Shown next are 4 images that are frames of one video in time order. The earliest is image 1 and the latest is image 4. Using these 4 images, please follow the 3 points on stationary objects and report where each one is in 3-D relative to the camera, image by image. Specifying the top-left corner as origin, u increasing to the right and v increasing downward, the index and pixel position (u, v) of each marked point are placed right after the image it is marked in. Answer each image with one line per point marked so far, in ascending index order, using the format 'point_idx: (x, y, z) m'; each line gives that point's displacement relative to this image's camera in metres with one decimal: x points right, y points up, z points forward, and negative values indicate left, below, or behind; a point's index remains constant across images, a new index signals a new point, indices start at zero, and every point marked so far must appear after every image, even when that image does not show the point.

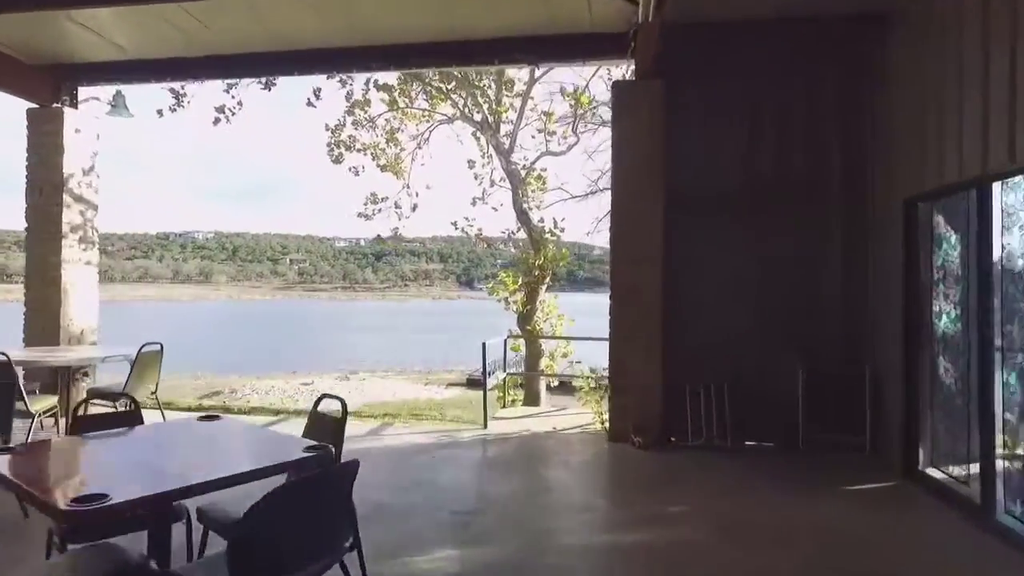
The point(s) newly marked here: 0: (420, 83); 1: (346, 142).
0: (-1.3, +3.0, +9.8) m
1: (-2.5, +2.2, +10.1) m
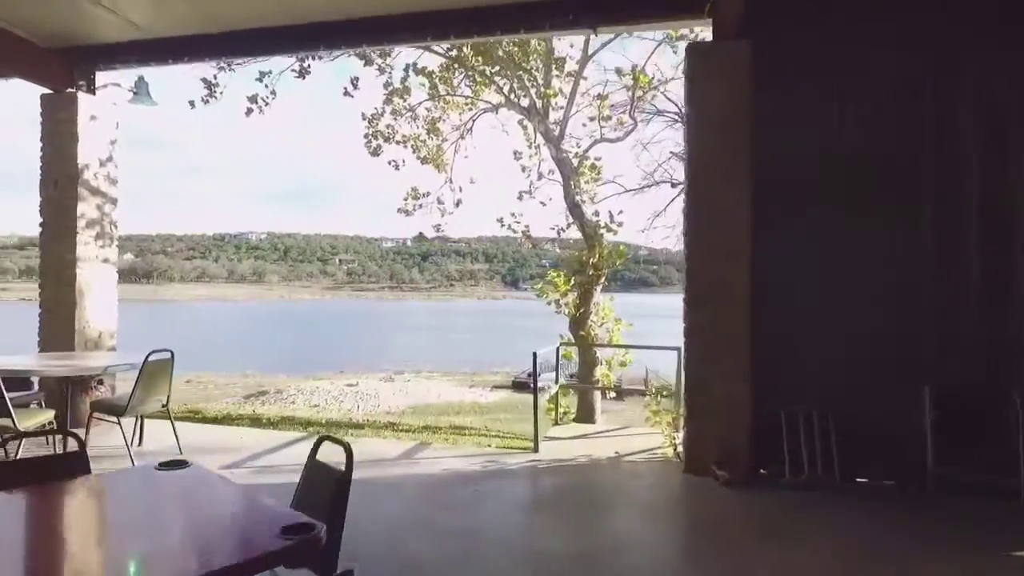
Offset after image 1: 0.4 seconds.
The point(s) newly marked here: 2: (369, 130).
0: (-0.7, +3.0, +9.3) m
1: (-1.8, +2.2, +9.7) m
2: (-2.1, +2.4, +10.0) m
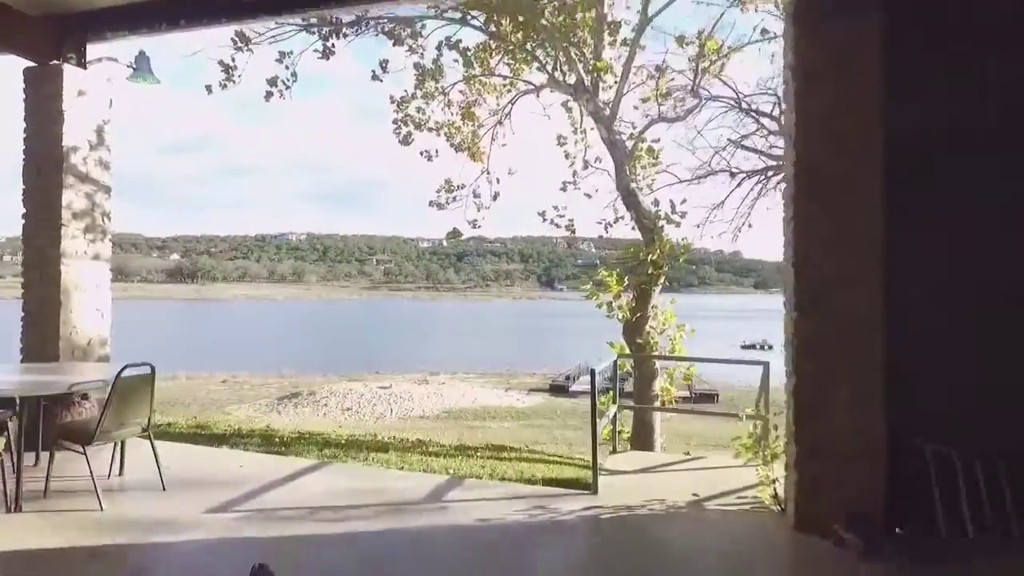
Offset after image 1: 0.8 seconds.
0: (-0.1, +3.0, +8.6) m
1: (-1.3, +2.2, +9.1) m
2: (-1.6, +2.3, +9.4) m
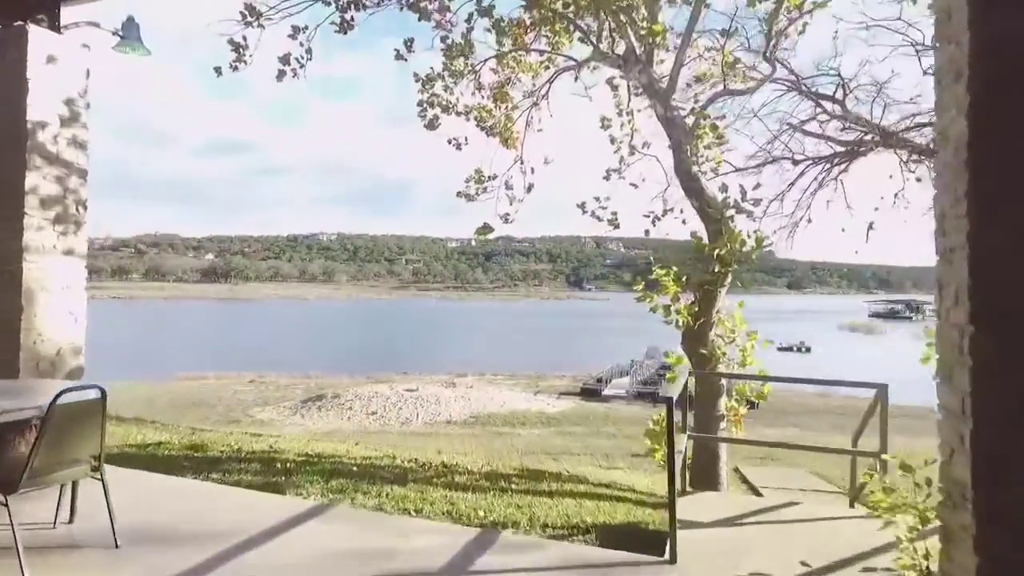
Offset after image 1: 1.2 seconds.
0: (+0.3, +2.9, +7.8) m
1: (-0.8, +2.2, +8.4) m
2: (-1.1, +2.3, +8.8) m
